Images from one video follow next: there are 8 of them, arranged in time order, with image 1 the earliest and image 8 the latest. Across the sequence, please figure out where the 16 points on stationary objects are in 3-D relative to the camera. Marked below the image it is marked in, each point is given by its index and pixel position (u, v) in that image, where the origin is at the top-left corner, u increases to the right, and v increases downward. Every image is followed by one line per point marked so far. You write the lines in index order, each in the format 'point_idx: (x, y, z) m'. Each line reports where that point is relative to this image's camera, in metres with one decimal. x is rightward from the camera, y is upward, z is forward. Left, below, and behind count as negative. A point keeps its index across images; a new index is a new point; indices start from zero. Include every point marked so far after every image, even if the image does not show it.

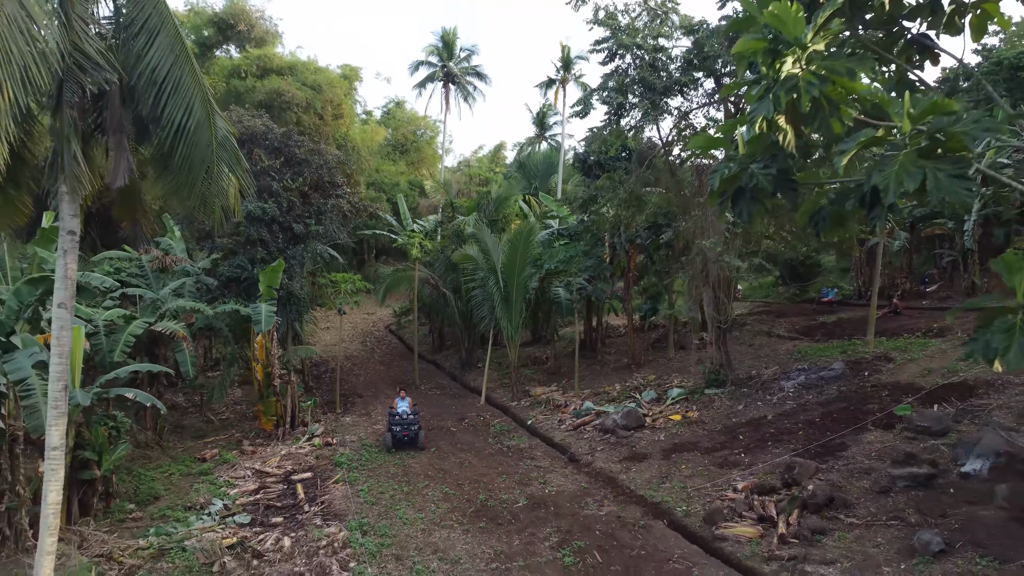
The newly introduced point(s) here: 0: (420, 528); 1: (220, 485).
0: (-0.8, -2.0, +7.0) m
1: (-3.0, -2.0, +8.5) m
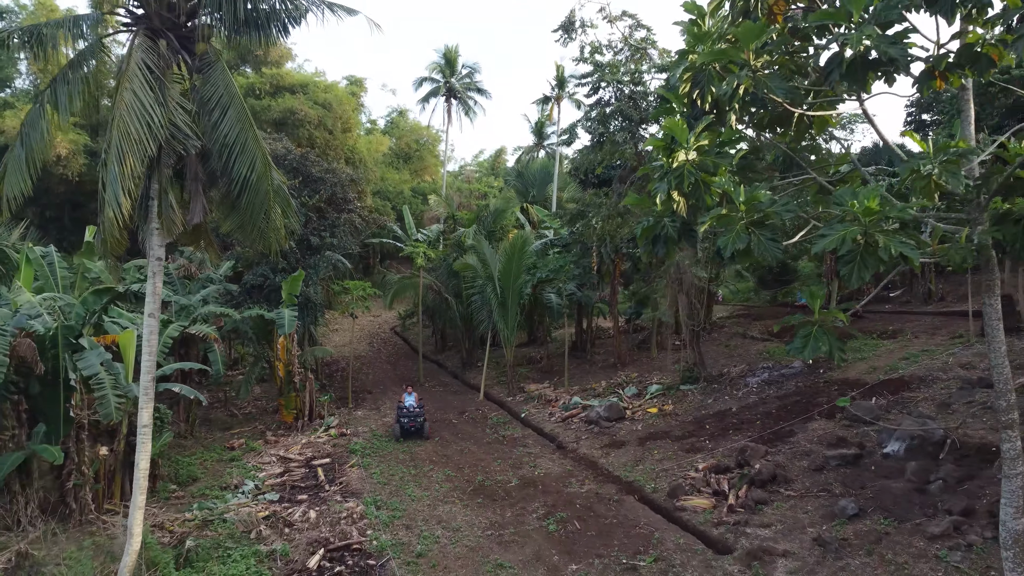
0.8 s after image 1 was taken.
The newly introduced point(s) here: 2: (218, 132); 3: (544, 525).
0: (-0.8, -2.1, +8.2) m
1: (-3.1, -2.1, +9.6) m
2: (-1.7, +0.9, +5.0) m
3: (+0.3, -2.1, +7.3) m
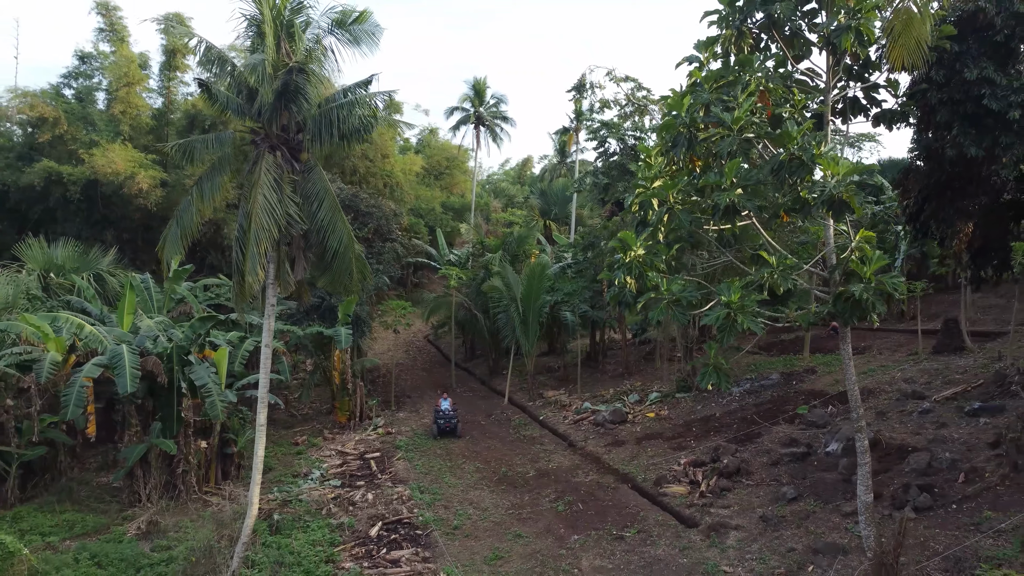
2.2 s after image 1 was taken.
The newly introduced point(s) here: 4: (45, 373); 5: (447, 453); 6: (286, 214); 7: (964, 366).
0: (-0.6, -2.5, +10.1) m
1: (-2.8, -2.4, +11.6) m
2: (-1.6, +0.6, +7.0) m
3: (+0.5, -2.5, +9.2) m
4: (-5.6, -1.0, +9.8) m
5: (-0.9, -2.4, +11.7) m
6: (-1.9, +0.6, +6.8) m
7: (+5.7, -1.0, +10.4) m
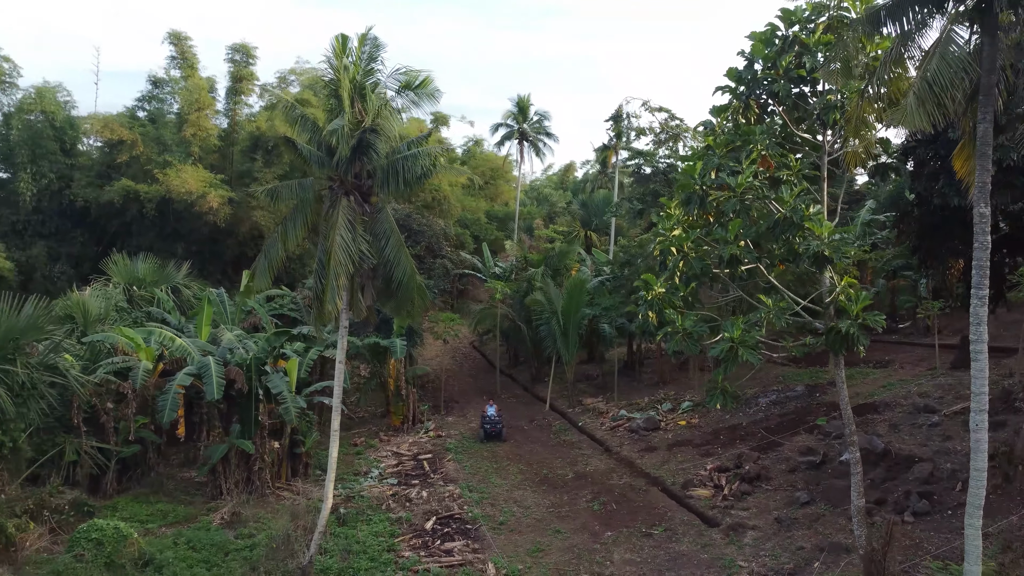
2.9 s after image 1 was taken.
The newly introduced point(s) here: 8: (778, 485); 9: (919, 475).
0: (-0.1, -2.7, +11.1) m
1: (-2.2, -2.7, +12.8) m
2: (-1.2, +0.3, +8.1) m
3: (+1.0, -2.7, +10.2) m
4: (-5.0, -1.2, +11.1) m
5: (-0.3, -2.6, +12.8) m
6: (-1.5, +0.4, +7.9) m
7: (+6.3, -1.3, +11.1) m
8: (+3.1, -2.3, +9.7) m
9: (+4.3, -2.0, +8.7) m
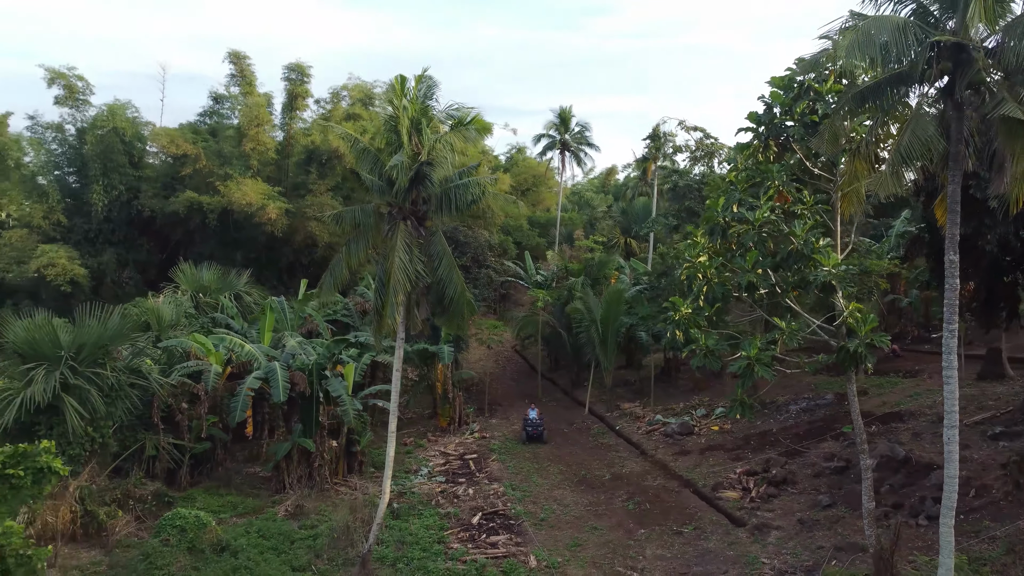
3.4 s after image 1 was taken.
0: (+0.5, -2.9, +11.9) m
1: (-1.5, -2.8, +13.6) m
2: (-0.8, +0.2, +8.9) m
3: (+1.5, -2.9, +11.0) m
4: (-4.4, -1.4, +12.1) m
5: (+0.4, -2.8, +13.5) m
6: (-1.0, +0.2, +8.7) m
7: (+6.9, -1.5, +11.6) m
8: (+3.6, -2.5, +10.3) m
9: (+4.8, -2.2, +9.3) m
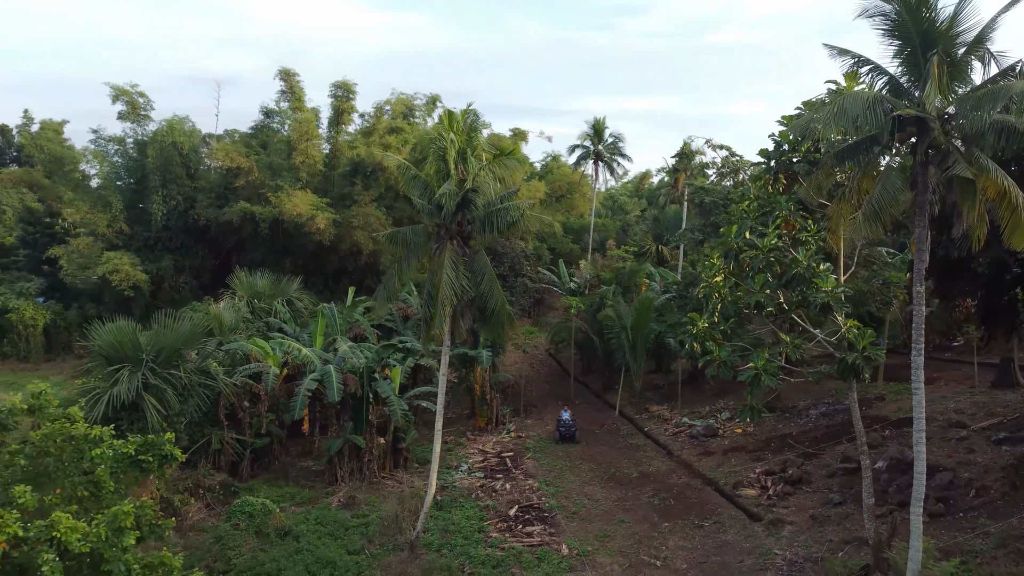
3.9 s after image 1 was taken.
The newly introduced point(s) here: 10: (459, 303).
0: (+1.0, -3.1, +12.8) m
1: (-0.9, -3.0, +14.6) m
2: (-0.3, 0.0, +9.9) m
3: (+2.0, -3.1, +11.8) m
4: (-3.9, -1.5, +13.2) m
5: (+1.0, -2.9, +14.4) m
6: (-0.6, 0.0, +9.7) m
7: (+7.4, -1.7, +12.2) m
8: (+4.1, -2.7, +11.1) m
9: (+5.2, -2.4, +10.0) m
10: (-0.7, -0.2, +10.0) m
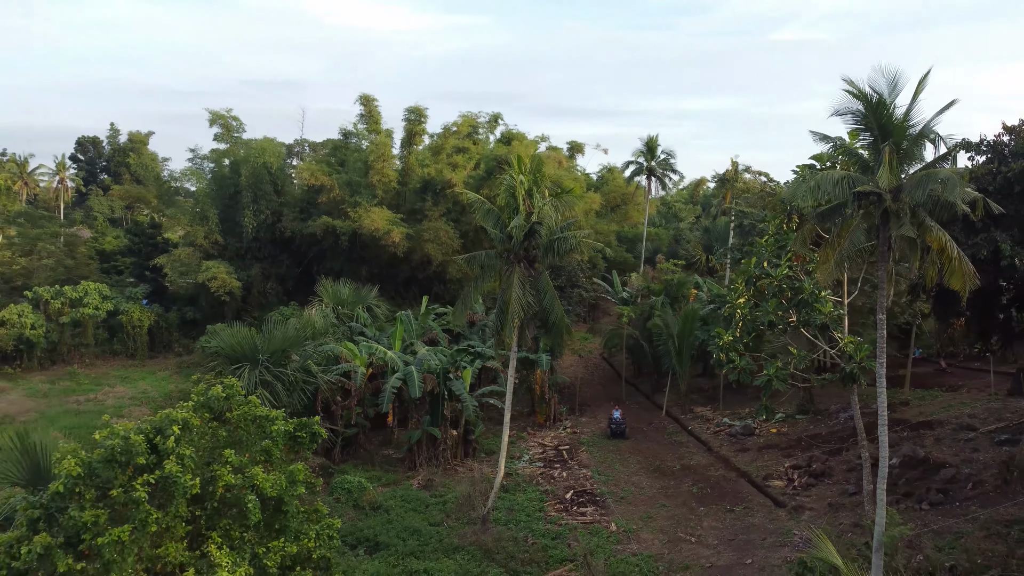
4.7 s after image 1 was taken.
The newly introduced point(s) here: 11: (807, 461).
0: (+2.0, -3.3, +14.6) m
1: (+0.2, -3.2, +16.5) m
2: (+0.5, -0.2, +11.7) m
3: (+2.9, -3.3, +13.5) m
4: (-2.8, -1.7, +15.3) m
5: (+2.1, -3.2, +16.2) m
6: (+0.2, -0.2, +11.6) m
7: (+8.4, -2.0, +13.5) m
8: (+5.0, -3.0, +12.6) m
9: (+6.0, -2.6, +11.5) m
10: (+0.2, -0.4, +11.9) m
11: (+4.9, -2.9, +13.7) m
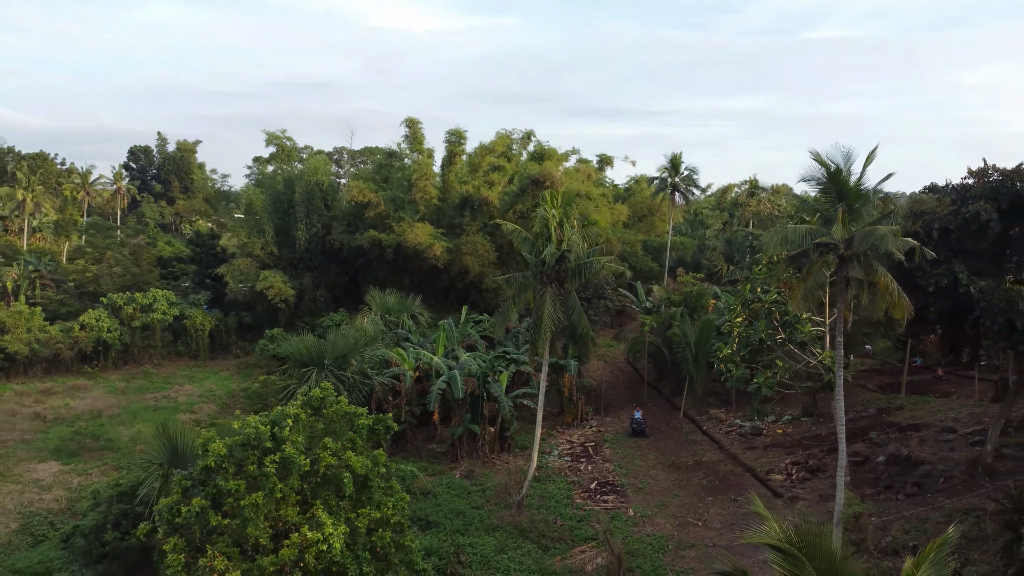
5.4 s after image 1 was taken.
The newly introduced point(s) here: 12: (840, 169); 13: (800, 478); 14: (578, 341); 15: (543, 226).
0: (+2.7, -3.6, +16.4) m
1: (+0.9, -3.5, +18.4) m
2: (+1.0, -0.5, +13.6) m
3: (+3.5, -3.6, +15.3) m
4: (-2.2, -2.0, +17.3) m
5: (+2.8, -3.5, +18.0) m
6: (+0.7, -0.5, +13.4) m
7: (+9.0, -2.3, +15.1) m
8: (+5.5, -3.3, +14.3) m
9: (+6.5, -3.0, +13.1) m
10: (+0.7, -0.7, +13.8) m
11: (+5.5, -3.2, +15.4) m
12: (+3.4, +1.2, +8.4) m
13: (+5.1, -3.4, +14.4) m
14: (+1.1, -0.9, +13.9) m
15: (+0.5, +1.0, +13.5) m
